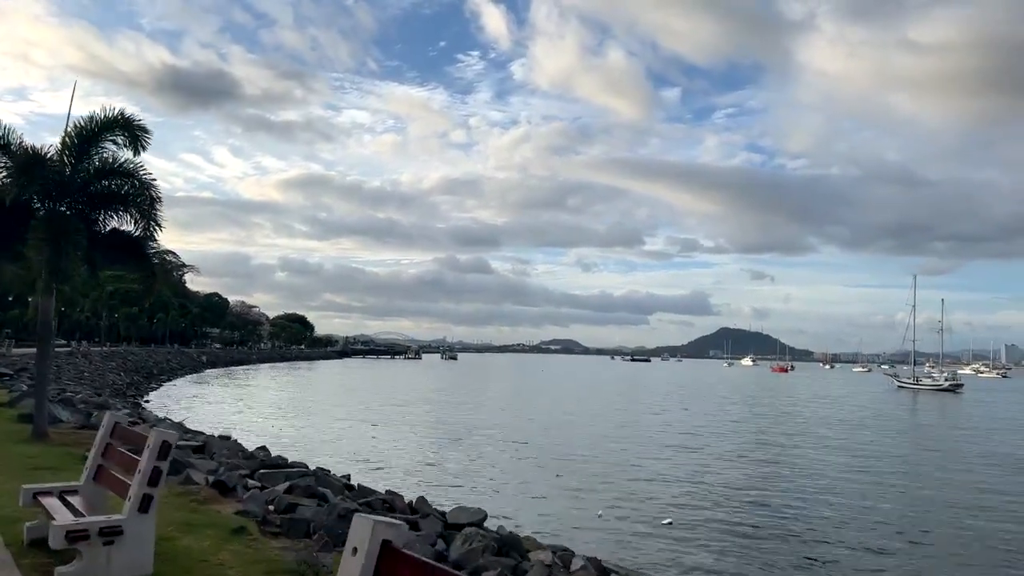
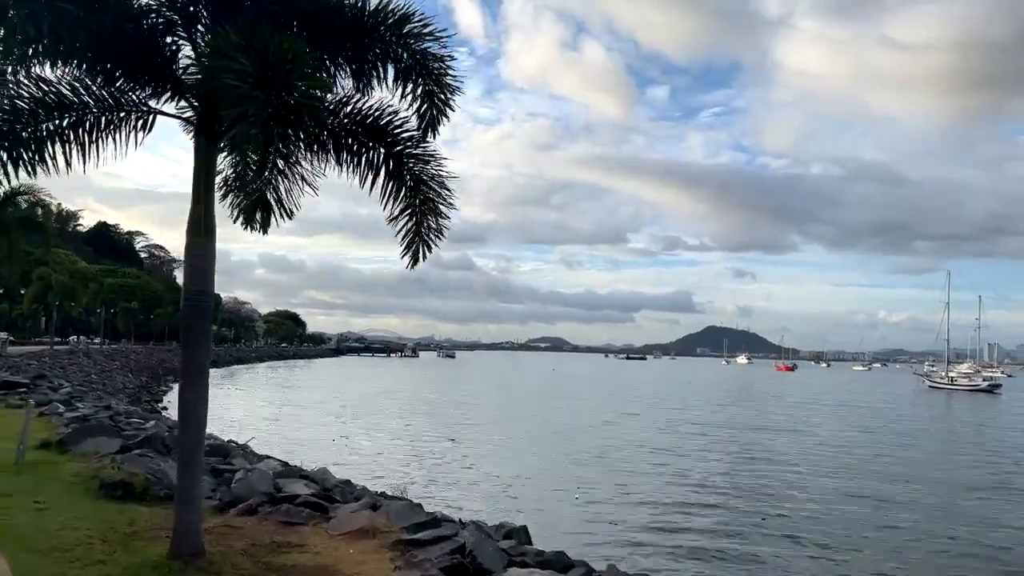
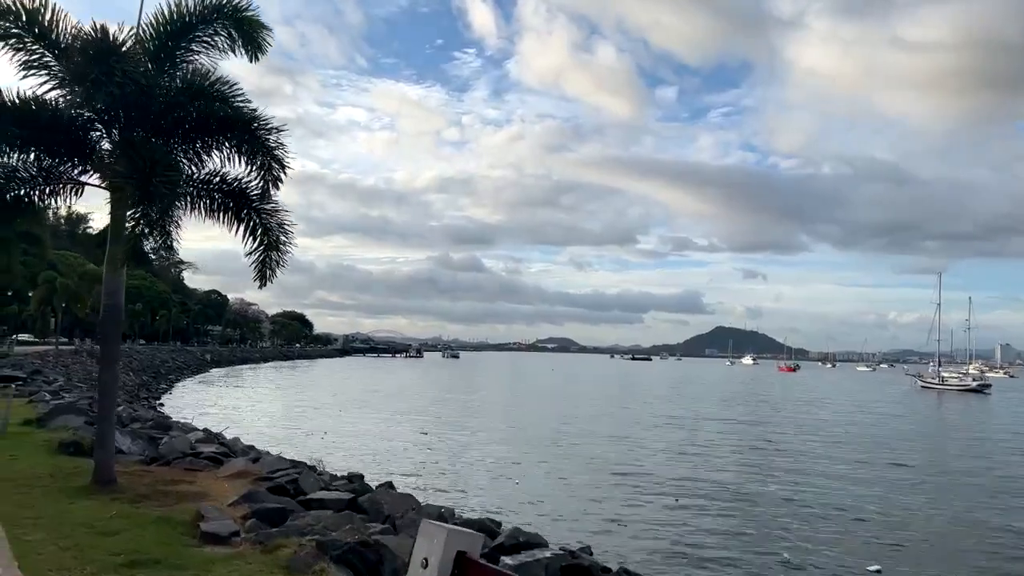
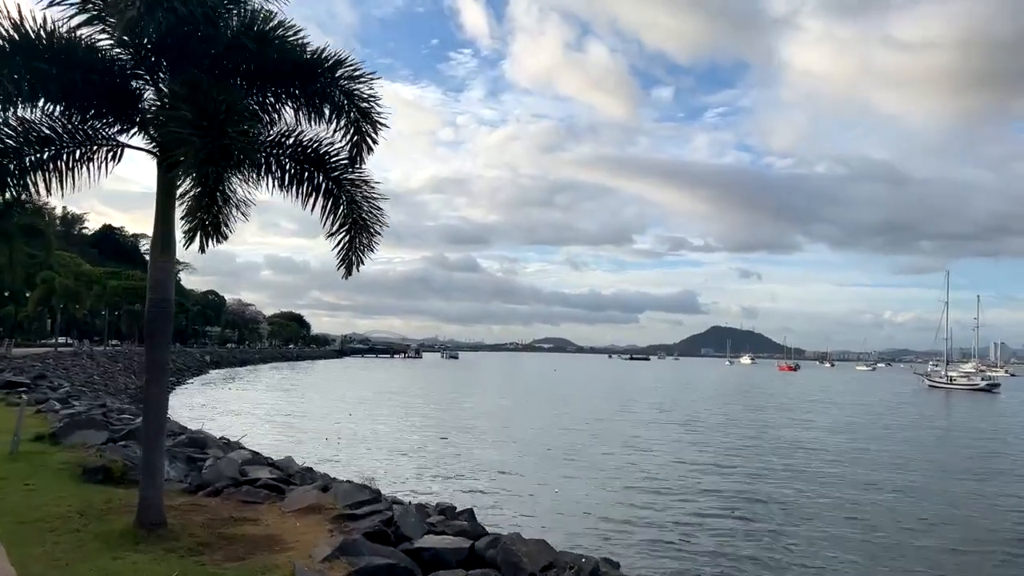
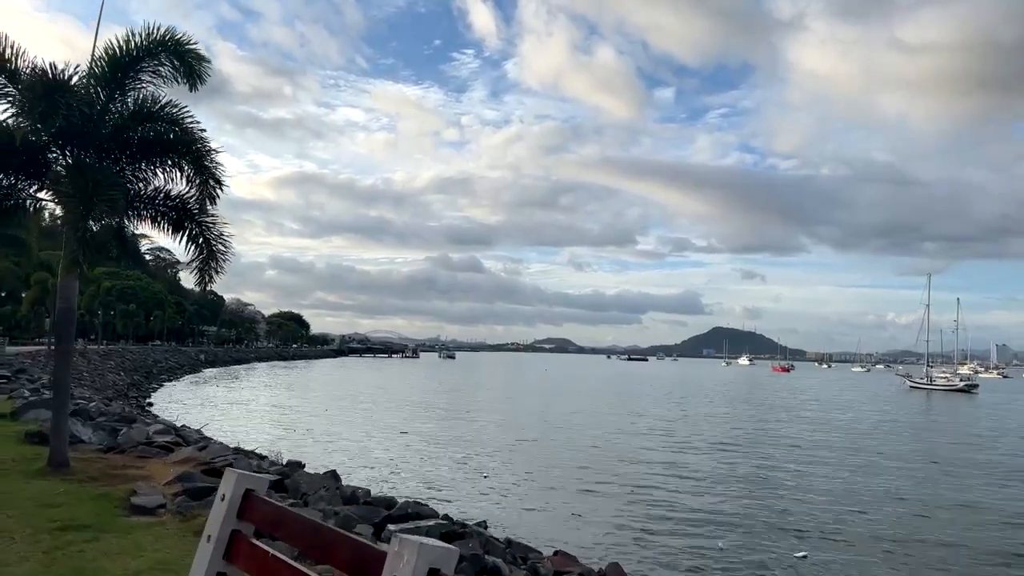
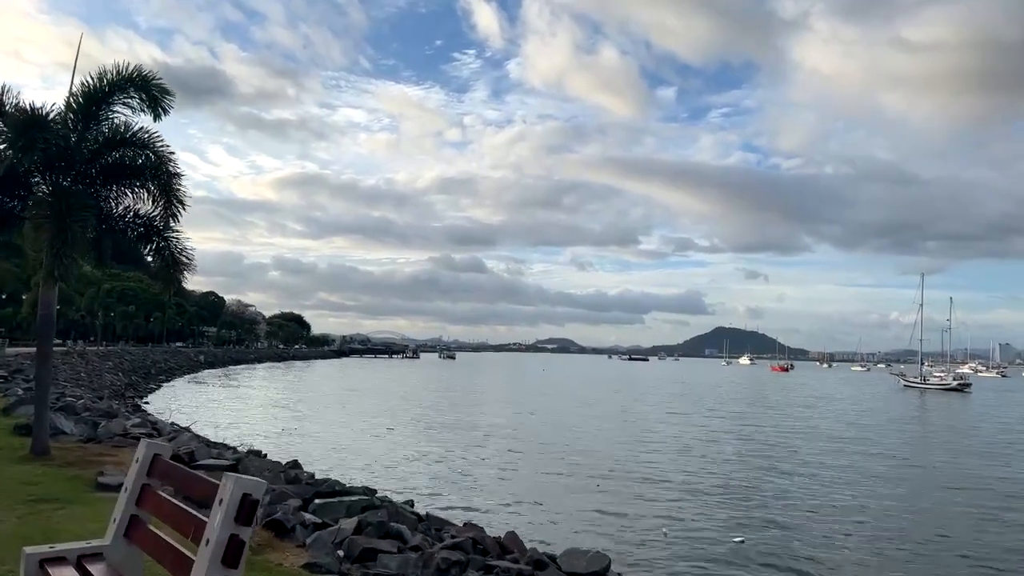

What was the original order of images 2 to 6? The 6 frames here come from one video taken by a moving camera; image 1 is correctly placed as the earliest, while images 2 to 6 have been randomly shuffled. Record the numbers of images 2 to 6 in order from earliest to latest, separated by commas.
6, 5, 3, 4, 2
